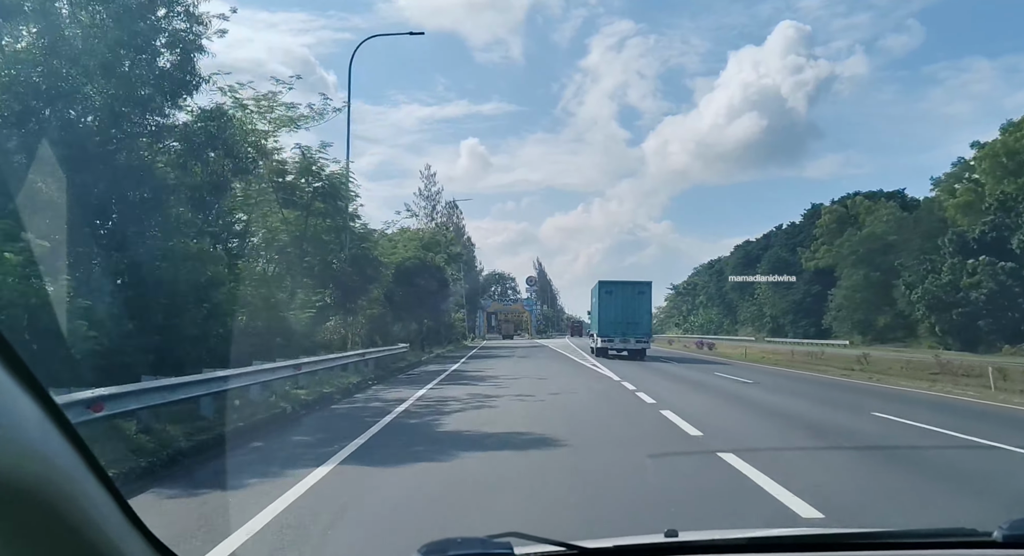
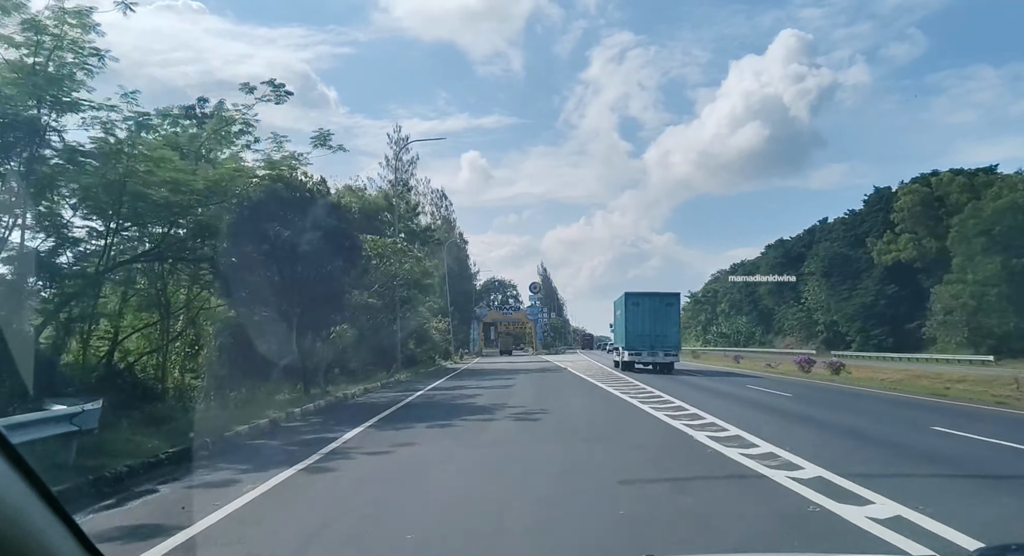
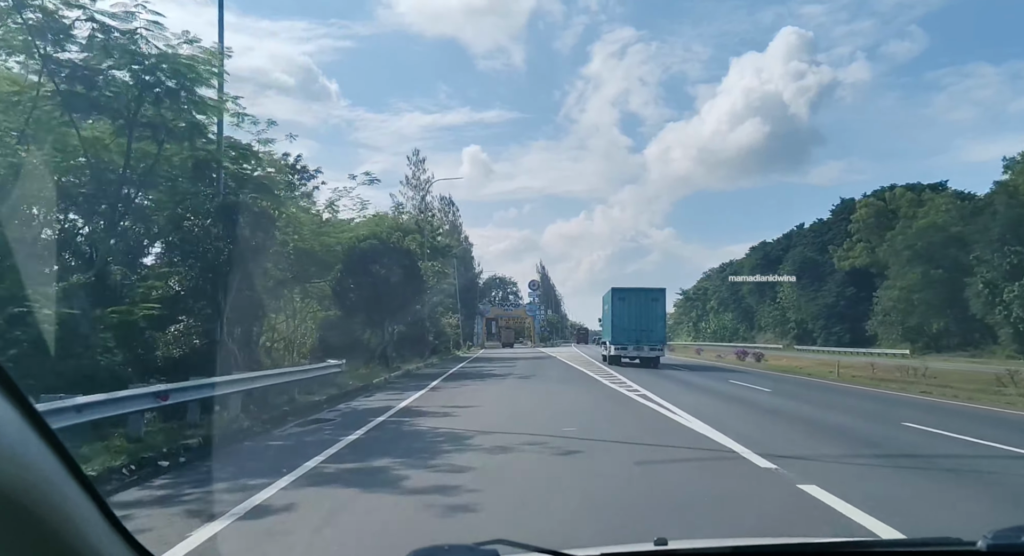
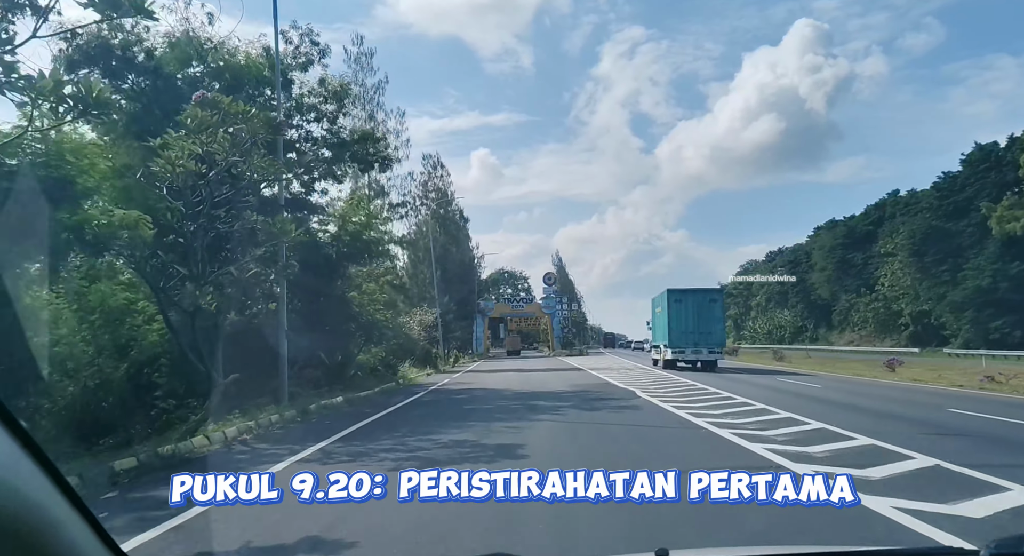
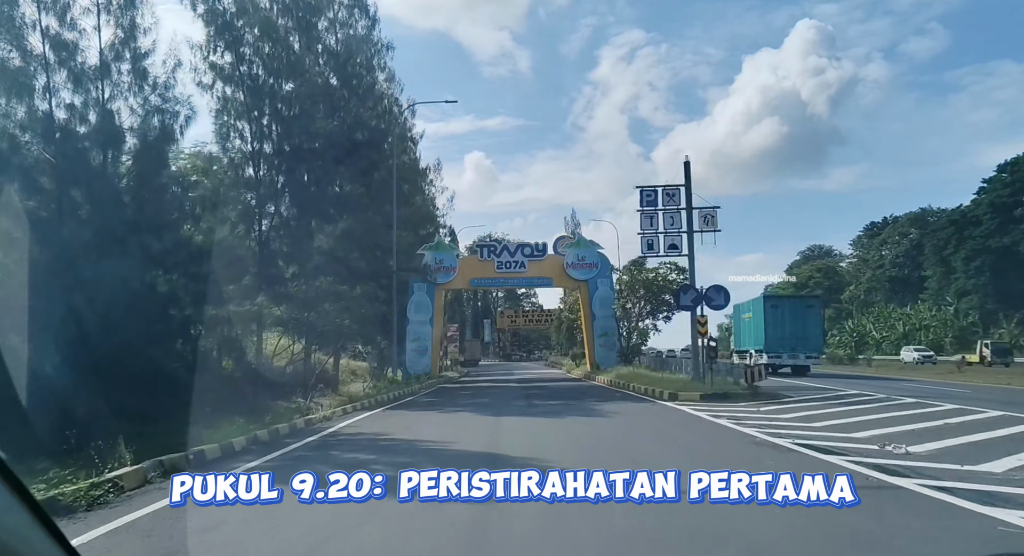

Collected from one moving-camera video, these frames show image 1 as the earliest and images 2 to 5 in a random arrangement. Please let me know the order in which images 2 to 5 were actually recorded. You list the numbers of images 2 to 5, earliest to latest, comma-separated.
3, 2, 4, 5
